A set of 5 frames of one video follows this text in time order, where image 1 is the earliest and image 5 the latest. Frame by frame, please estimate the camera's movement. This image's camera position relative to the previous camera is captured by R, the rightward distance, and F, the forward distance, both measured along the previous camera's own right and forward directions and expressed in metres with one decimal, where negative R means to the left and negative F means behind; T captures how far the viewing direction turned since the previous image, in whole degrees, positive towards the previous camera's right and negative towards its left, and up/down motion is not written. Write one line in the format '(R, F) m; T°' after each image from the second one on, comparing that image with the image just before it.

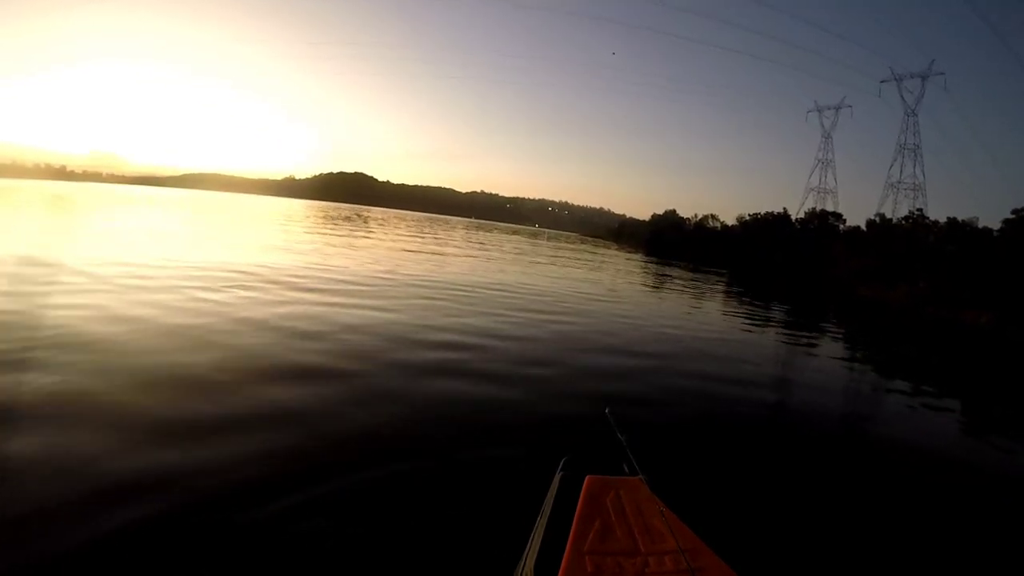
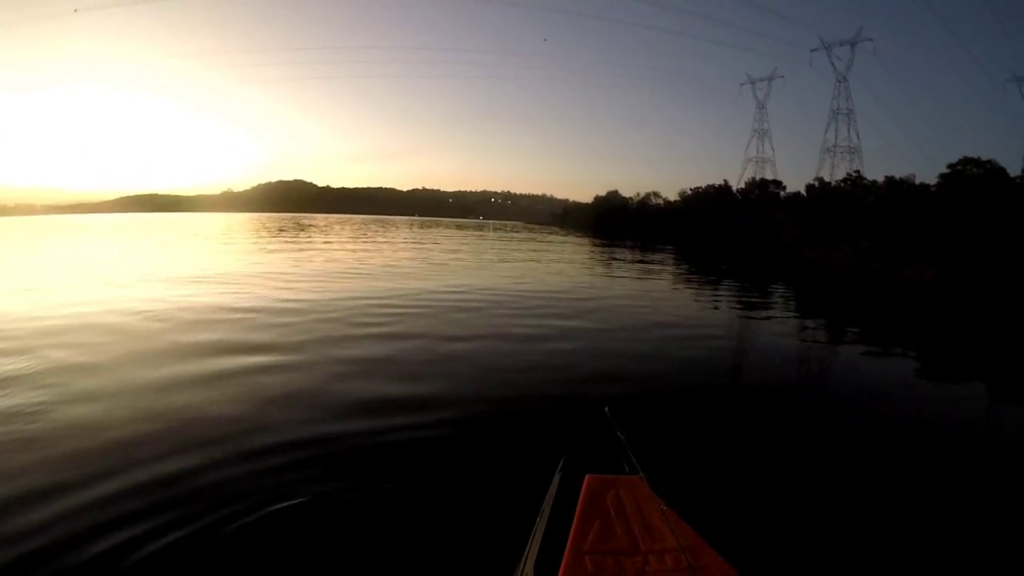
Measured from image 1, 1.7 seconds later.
(-0.5, +0.5) m; +5°
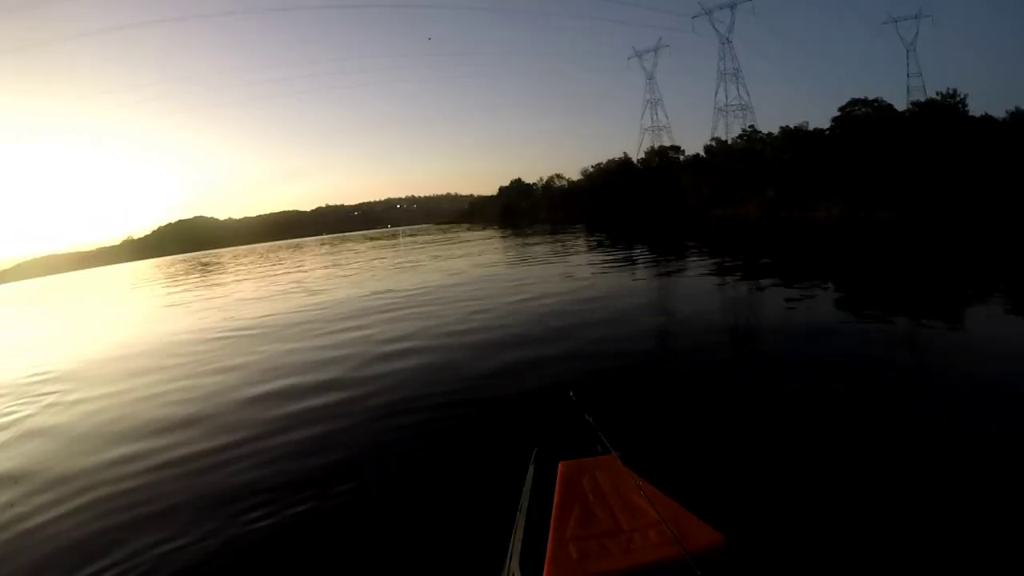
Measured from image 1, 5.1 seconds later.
(-0.8, +0.6) m; +8°
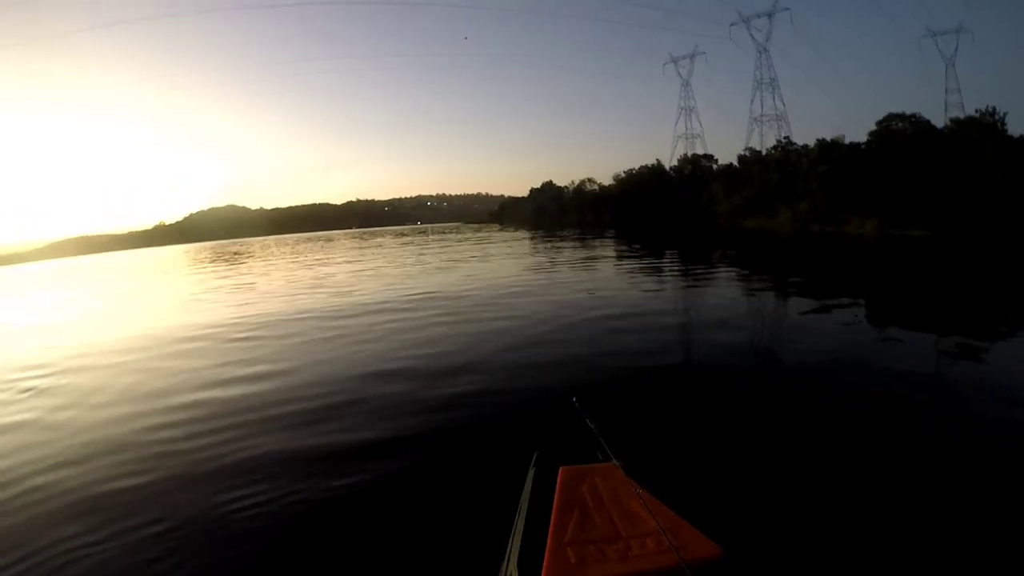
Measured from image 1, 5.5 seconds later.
(+0.3, -0.1) m; -3°
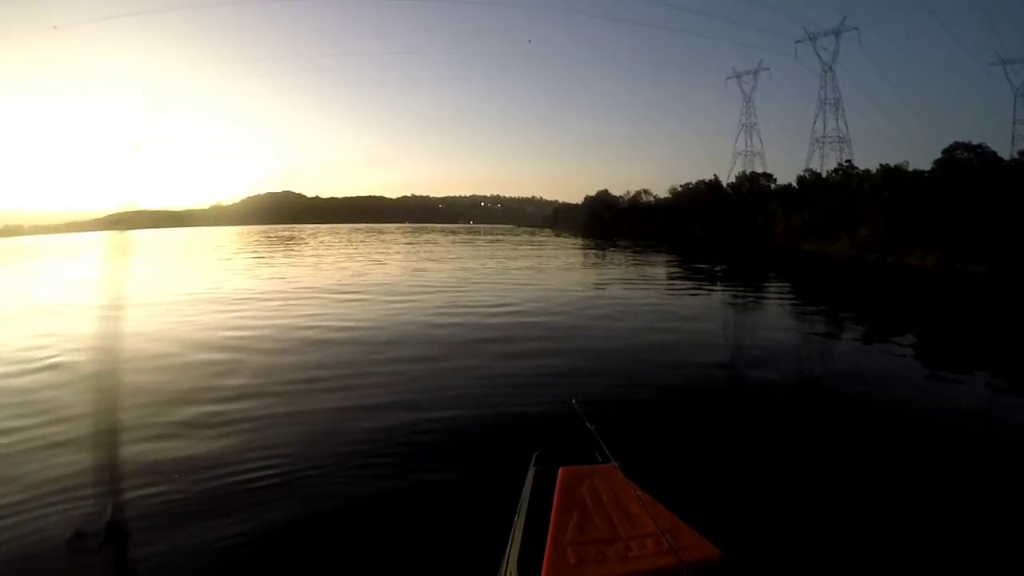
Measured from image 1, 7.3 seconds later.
(+0.5, -0.2) m; -5°
